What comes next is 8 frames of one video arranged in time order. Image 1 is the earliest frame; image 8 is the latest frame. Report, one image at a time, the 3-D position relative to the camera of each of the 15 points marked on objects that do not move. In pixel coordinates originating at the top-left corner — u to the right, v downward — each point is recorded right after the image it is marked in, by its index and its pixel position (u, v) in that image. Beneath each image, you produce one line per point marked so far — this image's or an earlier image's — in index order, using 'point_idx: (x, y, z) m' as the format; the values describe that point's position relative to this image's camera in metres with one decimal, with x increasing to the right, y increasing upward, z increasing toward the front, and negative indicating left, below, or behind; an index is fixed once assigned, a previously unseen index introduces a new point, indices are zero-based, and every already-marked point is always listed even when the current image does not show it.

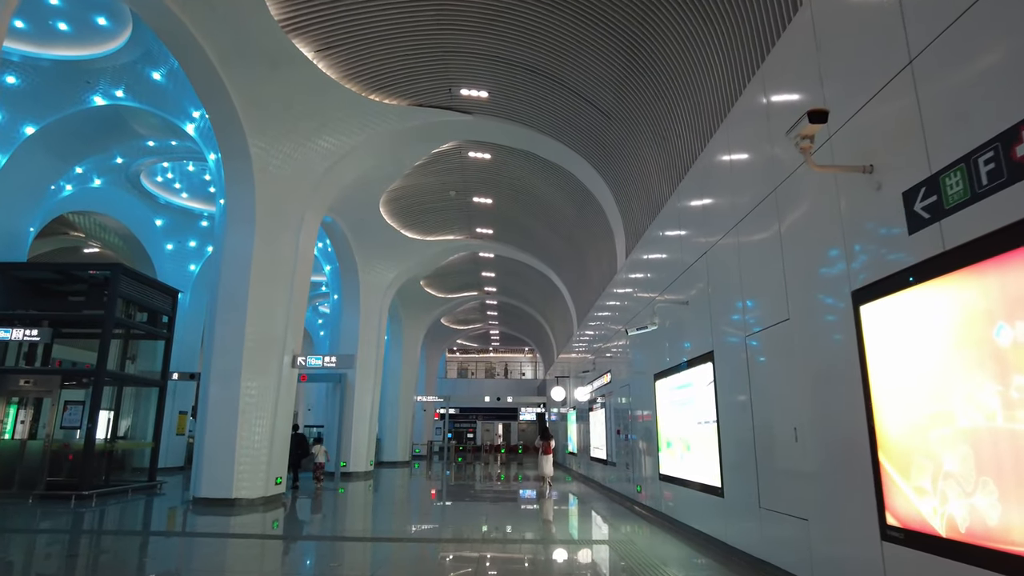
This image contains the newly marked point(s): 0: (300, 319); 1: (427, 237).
0: (-3.5, -0.5, +11.0) m
1: (-2.2, +1.4, +17.7) m
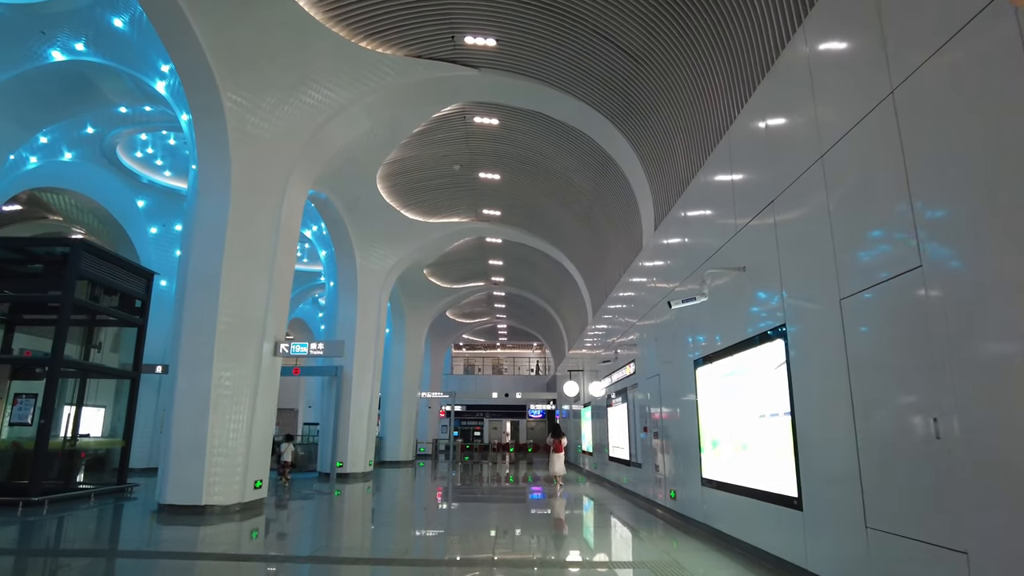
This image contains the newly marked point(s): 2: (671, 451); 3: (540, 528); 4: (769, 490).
0: (-3.3, -0.2, +9.8) m
1: (-2.0, +1.7, +16.4) m
2: (+2.1, -2.2, +9.1) m
3: (+0.4, -4.2, +12.4) m
4: (+2.1, -1.6, +5.4) m
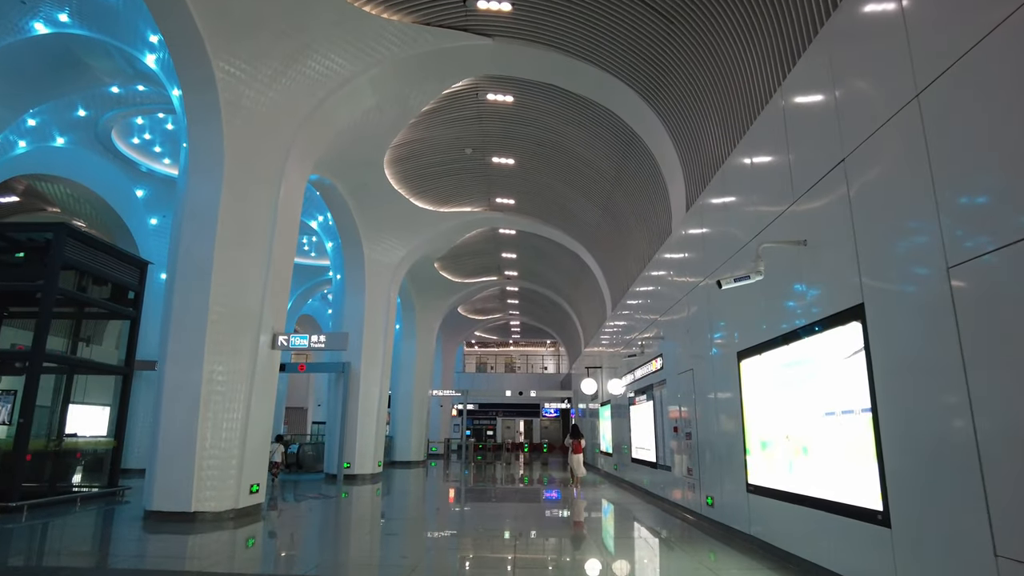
0: (-3.1, 0.0, +9.0) m
1: (-1.7, +1.9, +15.6) m
2: (+2.3, -2.0, +8.3) m
3: (+0.7, -4.0, +11.7) m
4: (+2.2, -1.4, +4.6) m
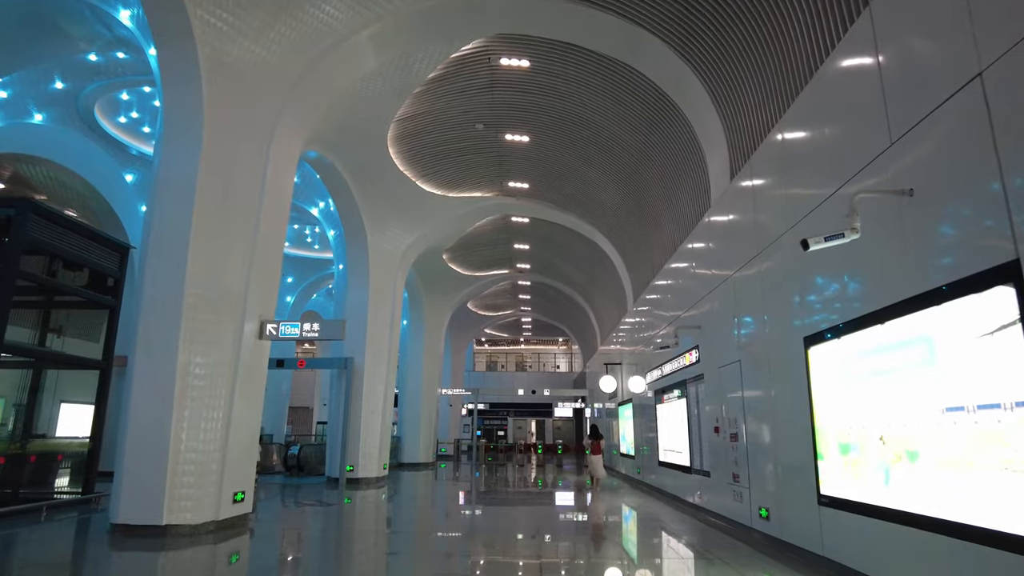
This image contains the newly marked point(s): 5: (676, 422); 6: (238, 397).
0: (-2.9, +0.2, +8.0) m
1: (-1.4, +2.1, +14.6) m
2: (+2.6, -1.8, +7.2) m
3: (+1.0, -3.8, +10.6) m
4: (+2.4, -1.2, +3.5) m
5: (+2.6, -2.1, +10.6) m
6: (-3.0, -1.2, +7.3) m
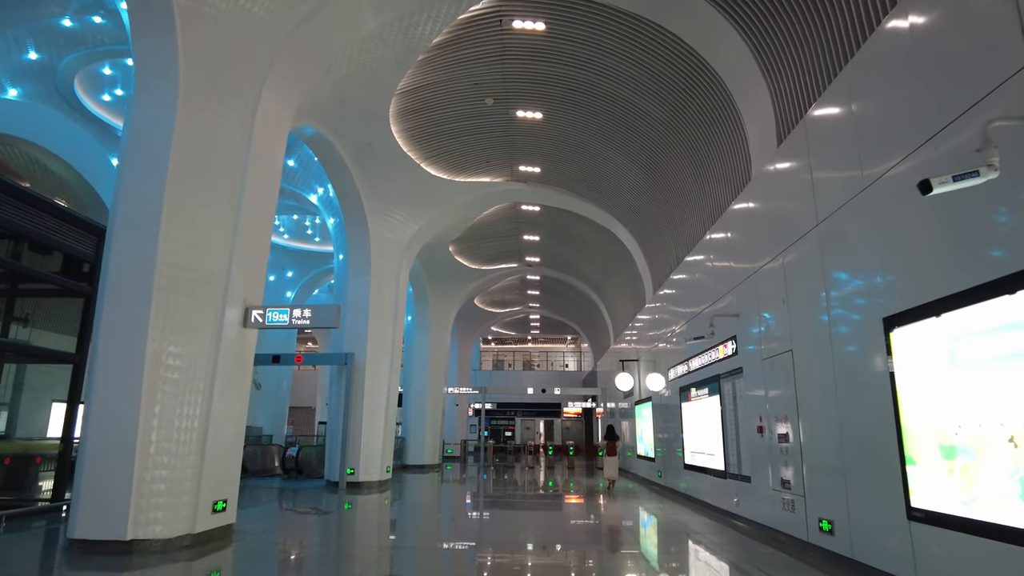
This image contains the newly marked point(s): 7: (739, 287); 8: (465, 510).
0: (-2.7, +0.4, +7.2) m
1: (-1.1, +2.3, +13.7) m
2: (+2.7, -1.6, +6.3) m
3: (+1.2, -3.6, +9.7) m
4: (+2.5, -1.0, +2.6) m
5: (+2.8, -1.9, +9.7) m
6: (-2.8, -1.0, +6.5) m
7: (+2.8, 0.0, +8.5) m
8: (-0.9, -4.1, +12.8) m
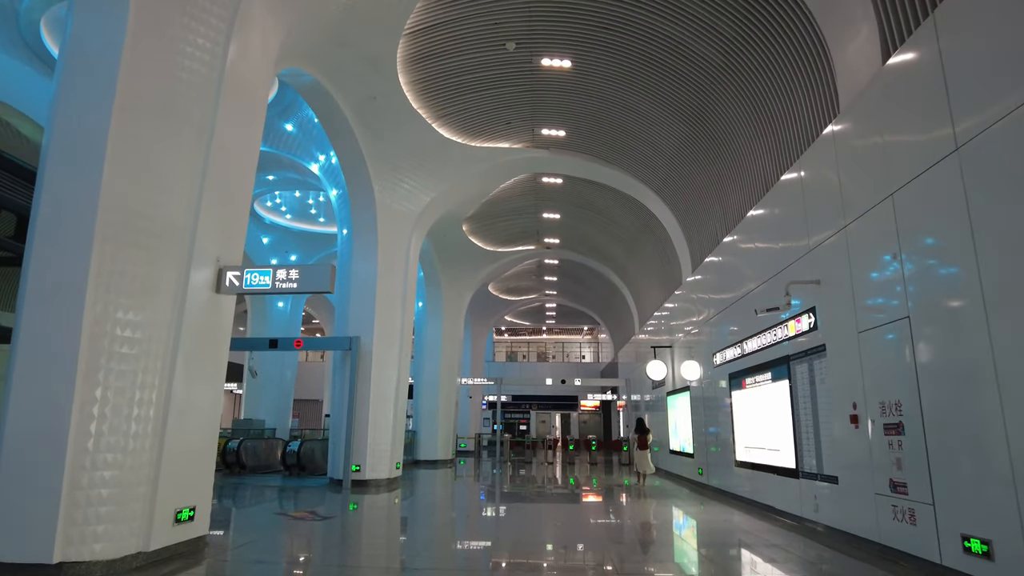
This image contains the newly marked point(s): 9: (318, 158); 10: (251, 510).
0: (-2.4, +0.7, +5.8) m
1: (-0.8, +2.7, +12.4) m
2: (+3.0, -1.3, +4.9) m
3: (+1.5, -3.2, +8.4) m
4: (+2.8, -0.7, +1.2) m
5: (+3.2, -1.5, +8.3) m
6: (-2.5, -0.7, +5.2) m
7: (+3.1, +0.4, +7.1) m
8: (-0.5, -3.7, +11.4) m
9: (-3.6, +2.4, +12.8) m
10: (-3.8, -3.2, +9.7) m
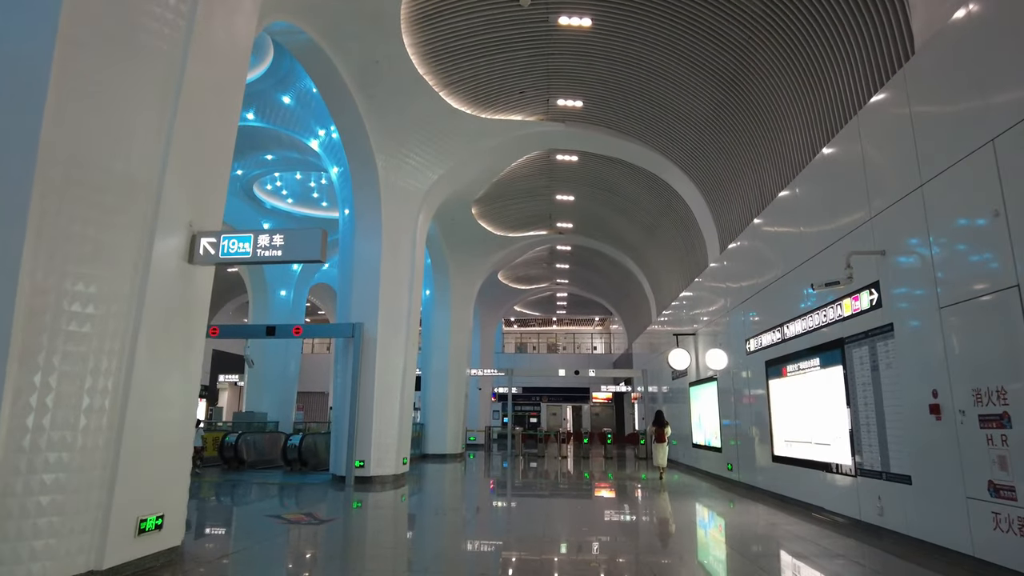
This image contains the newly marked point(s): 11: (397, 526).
0: (-2.2, +0.9, +5.0) m
1: (-0.5, +3.0, +11.5) m
2: (+3.2, -1.0, +4.0) m
3: (+1.8, -3.0, +7.5) m
4: (+2.9, -0.5, +0.3) m
5: (+3.4, -1.2, +7.4) m
6: (-2.3, -0.4, +4.4) m
7: (+3.3, +0.6, +6.2) m
8: (-0.3, -3.4, +10.7) m
9: (-3.4, +2.7, +12.0) m
10: (-3.5, -3.0, +9.0) m
11: (-1.4, -3.0, +8.2) m
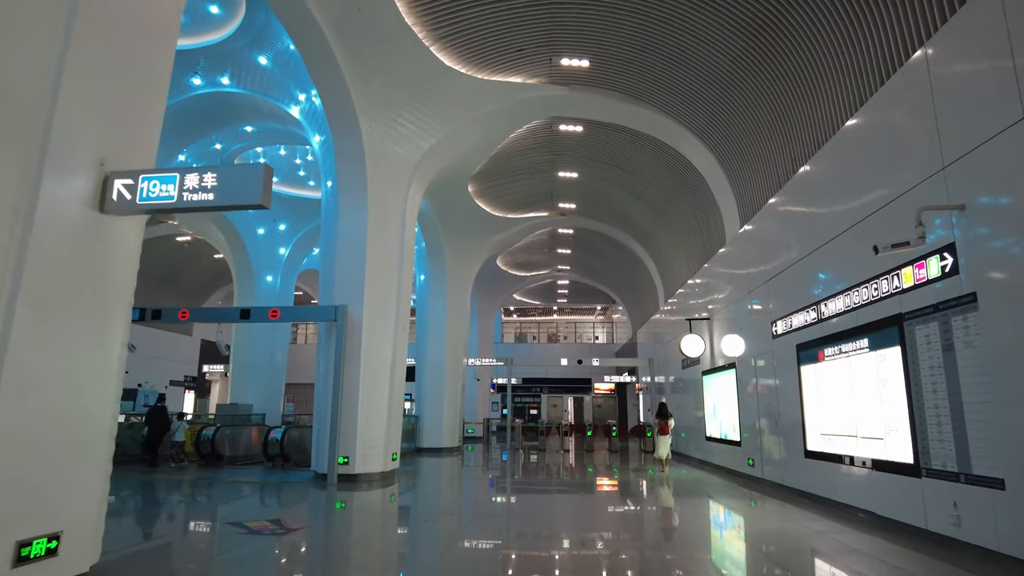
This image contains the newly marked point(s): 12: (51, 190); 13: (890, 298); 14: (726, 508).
0: (-2.2, +1.2, +4.0) m
1: (-0.5, +3.3, +10.5) m
2: (+3.2, -0.8, +3.0) m
3: (+1.8, -2.7, +6.6) m
4: (+2.9, -0.3, -0.7) m
5: (+3.4, -1.0, +6.4) m
6: (-2.3, -0.2, +3.3) m
7: (+3.3, +0.9, +5.2) m
8: (-0.3, -3.1, +9.7) m
9: (-3.4, +3.0, +10.9) m
10: (-3.5, -2.7, +8.0) m
11: (-1.4, -2.7, +7.2) m
12: (-2.3, +0.5, +3.4) m
13: (+3.3, -0.1, +5.9) m
14: (+3.0, -3.0, +8.9) m
